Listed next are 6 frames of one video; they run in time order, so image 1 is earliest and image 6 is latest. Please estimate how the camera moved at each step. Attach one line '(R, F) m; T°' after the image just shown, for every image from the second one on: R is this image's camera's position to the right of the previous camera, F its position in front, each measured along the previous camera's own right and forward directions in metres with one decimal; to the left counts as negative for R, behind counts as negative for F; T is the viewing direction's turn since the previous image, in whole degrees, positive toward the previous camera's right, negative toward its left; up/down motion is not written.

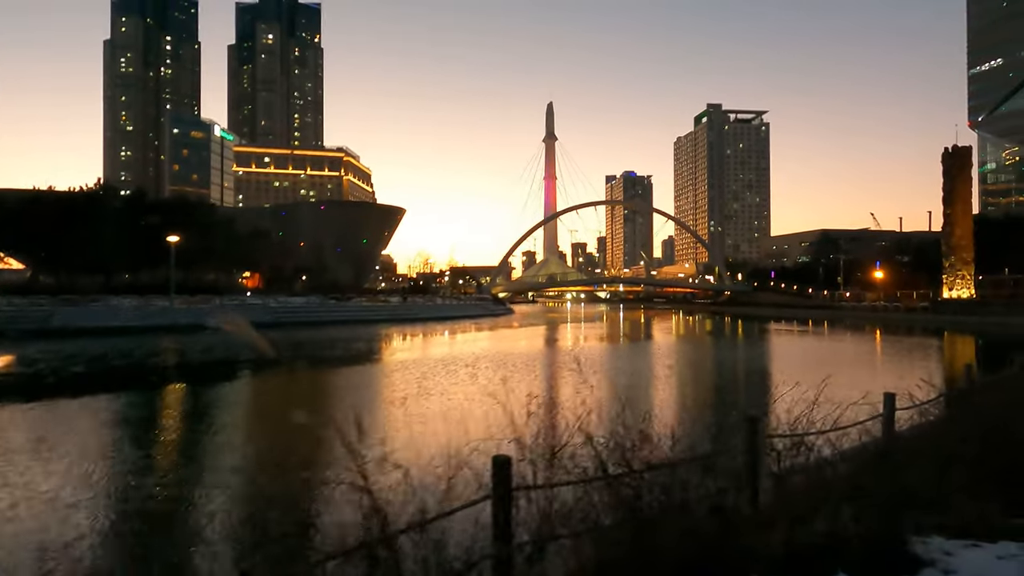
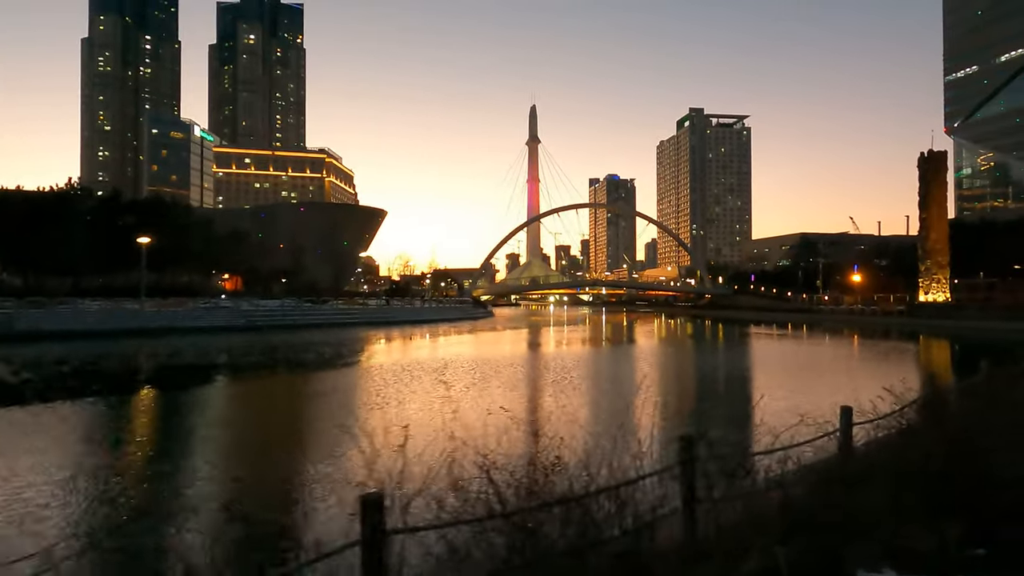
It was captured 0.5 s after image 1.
(+0.3, +0.3) m; +1°
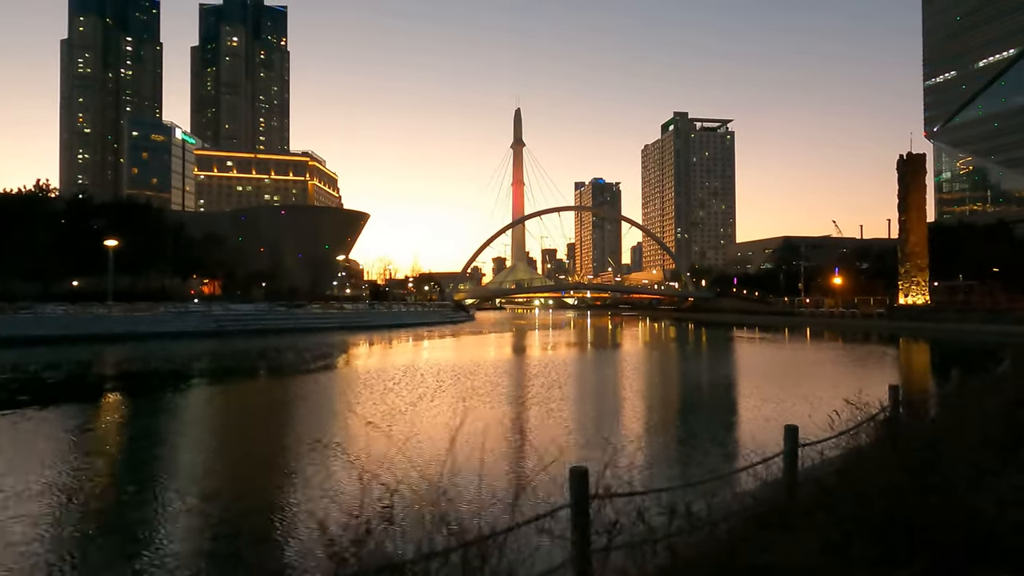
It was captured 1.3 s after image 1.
(+0.4, +0.5) m; +1°
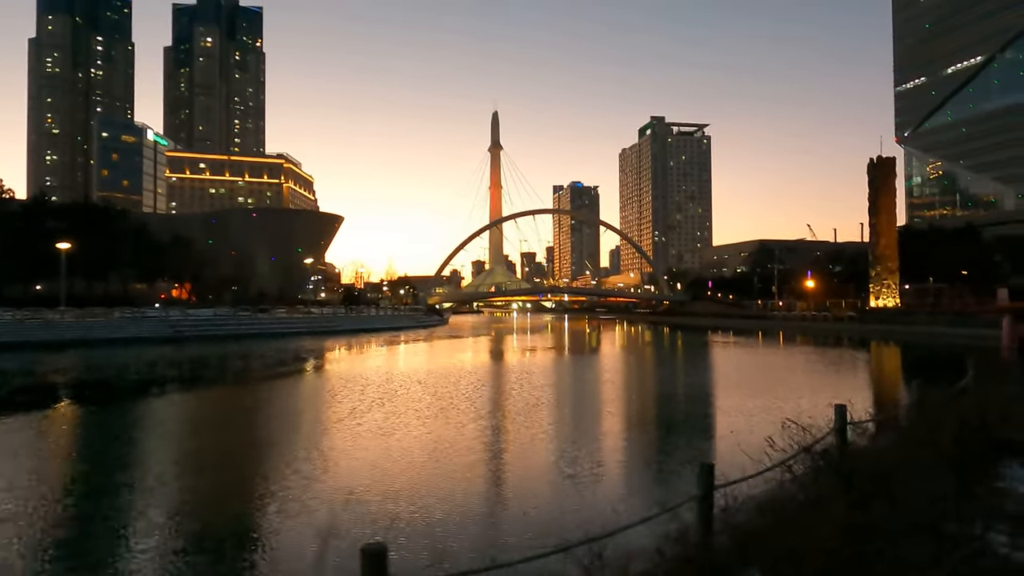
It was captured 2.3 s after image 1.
(+0.5, +0.6) m; +2°
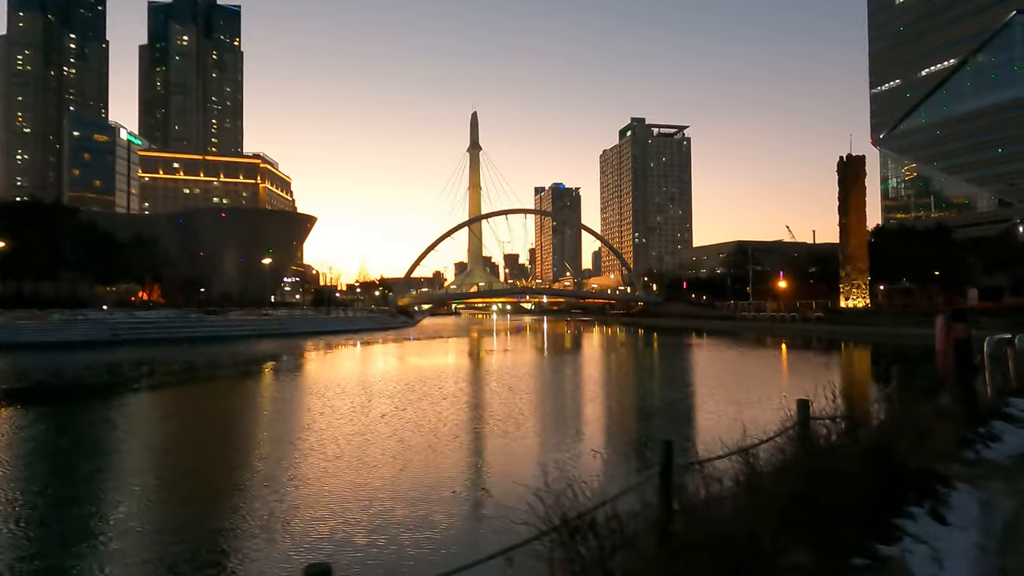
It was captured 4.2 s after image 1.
(+1.1, +1.0) m; +1°
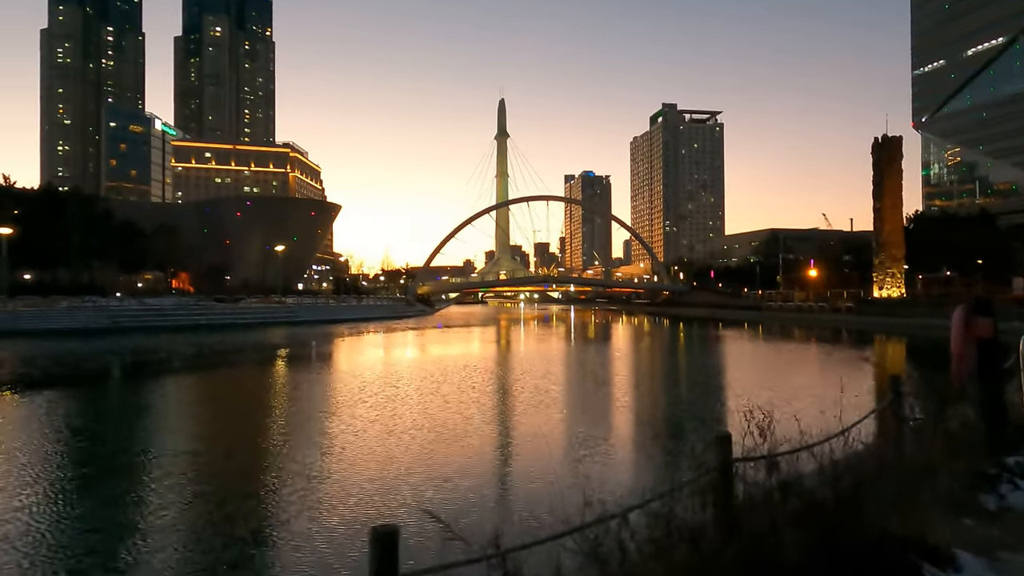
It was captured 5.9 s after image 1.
(+0.9, +1.1) m; -3°
